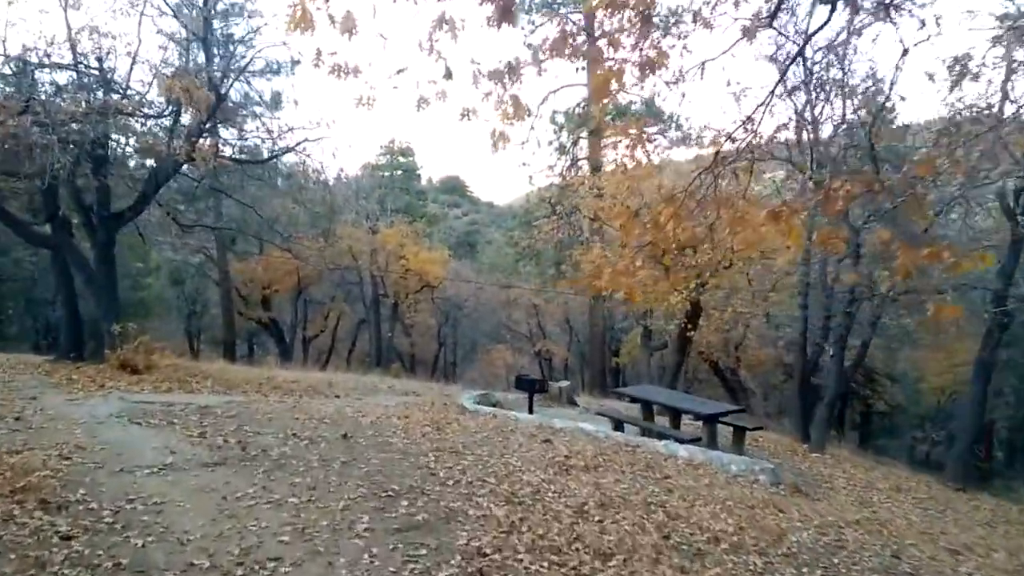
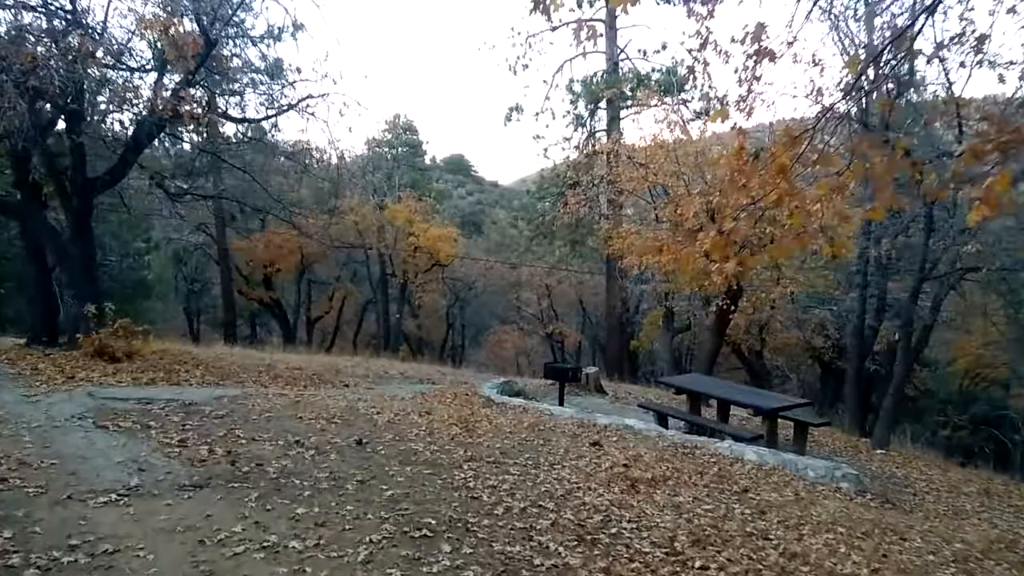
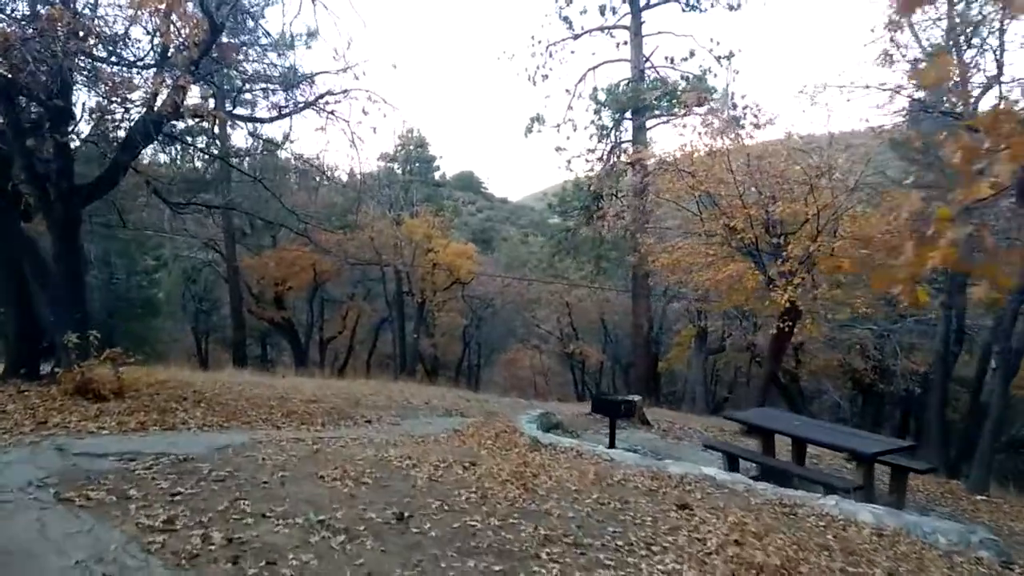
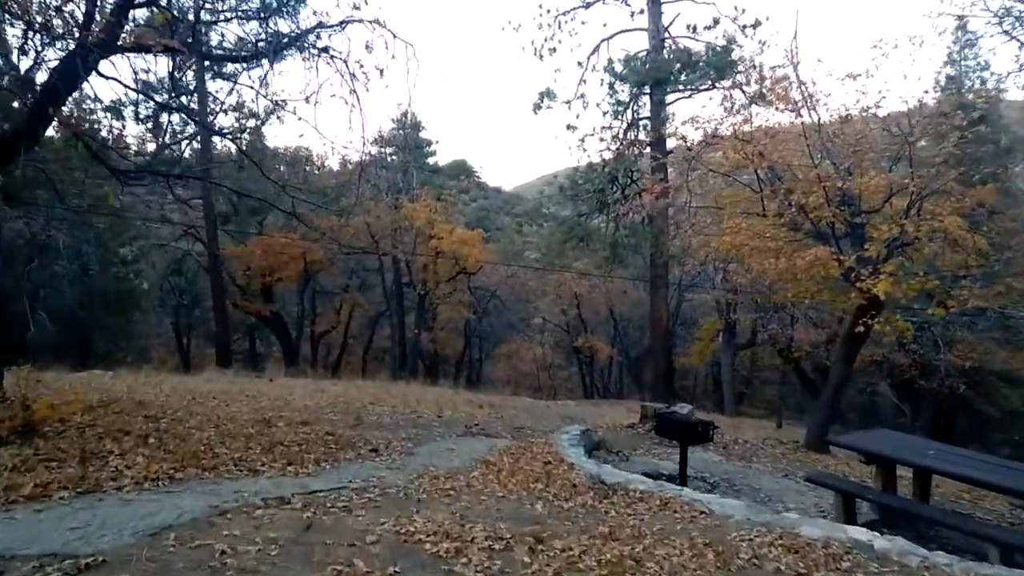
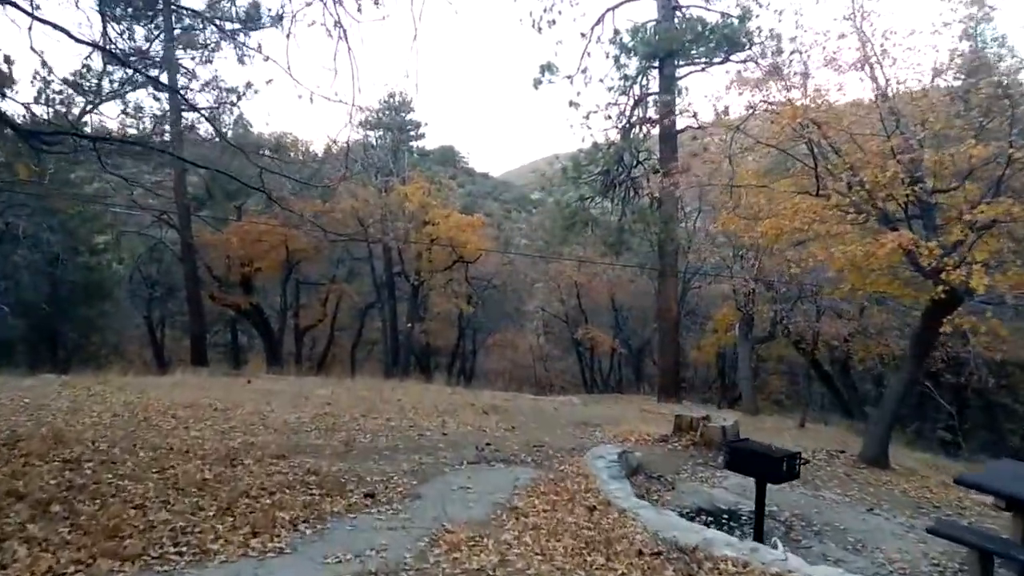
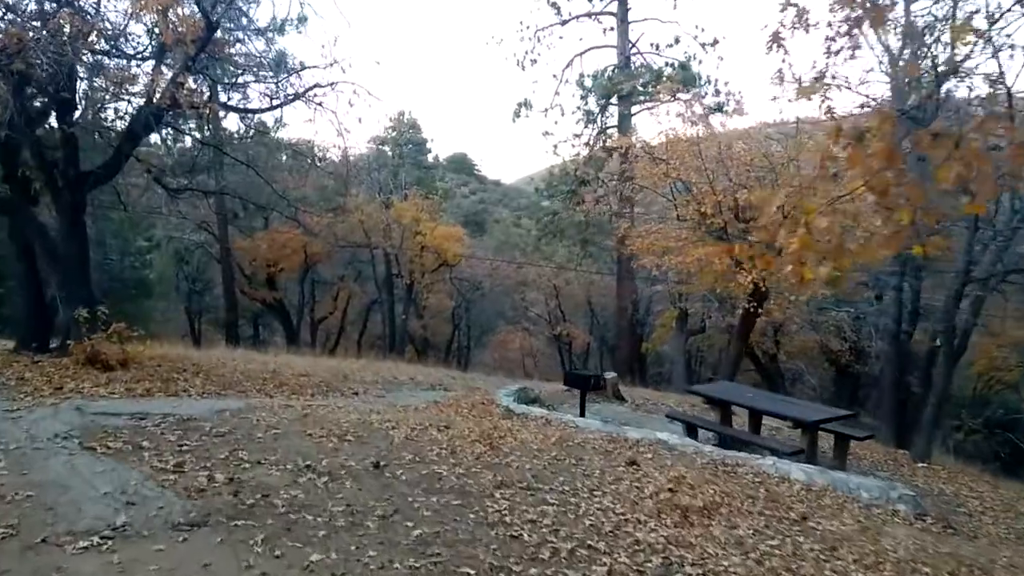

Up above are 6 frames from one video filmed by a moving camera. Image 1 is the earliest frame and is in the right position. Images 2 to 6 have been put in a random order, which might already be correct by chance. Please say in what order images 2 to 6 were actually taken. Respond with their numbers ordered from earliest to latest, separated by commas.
2, 6, 3, 4, 5
